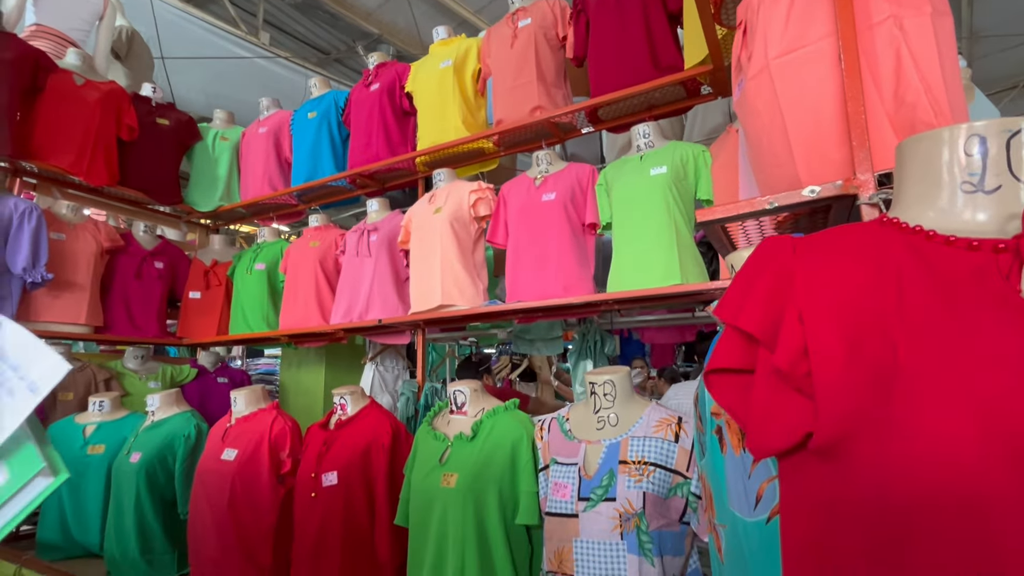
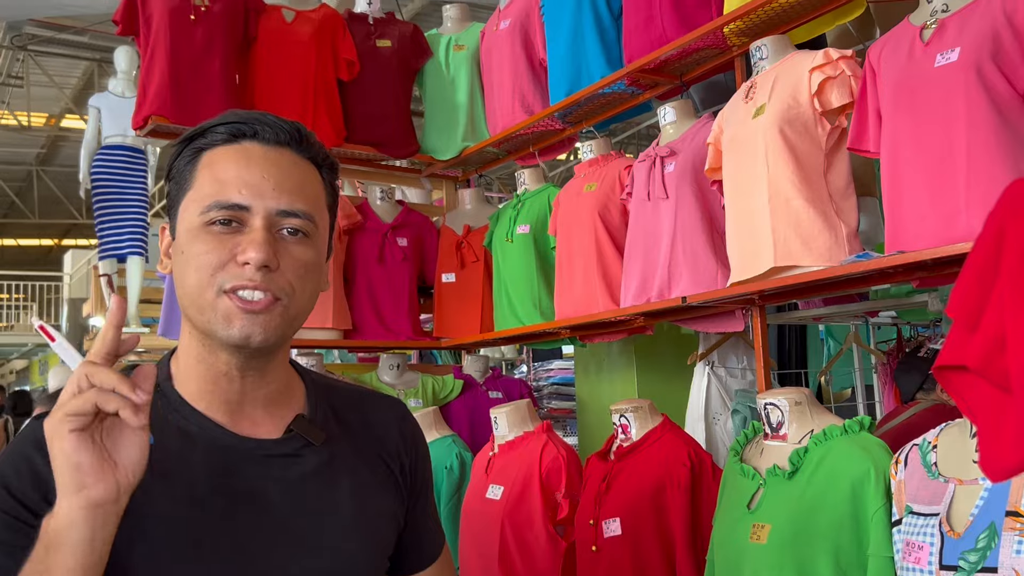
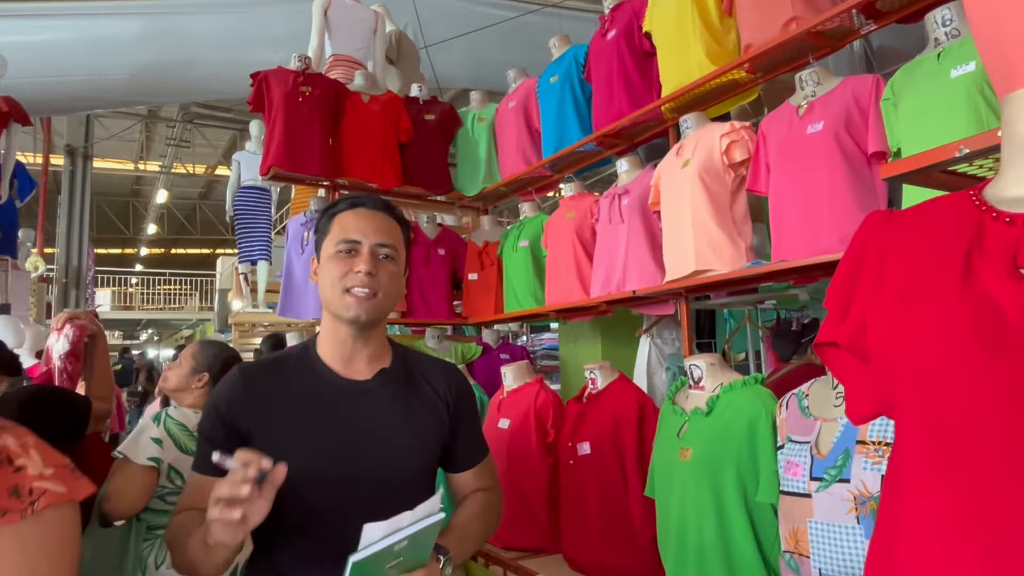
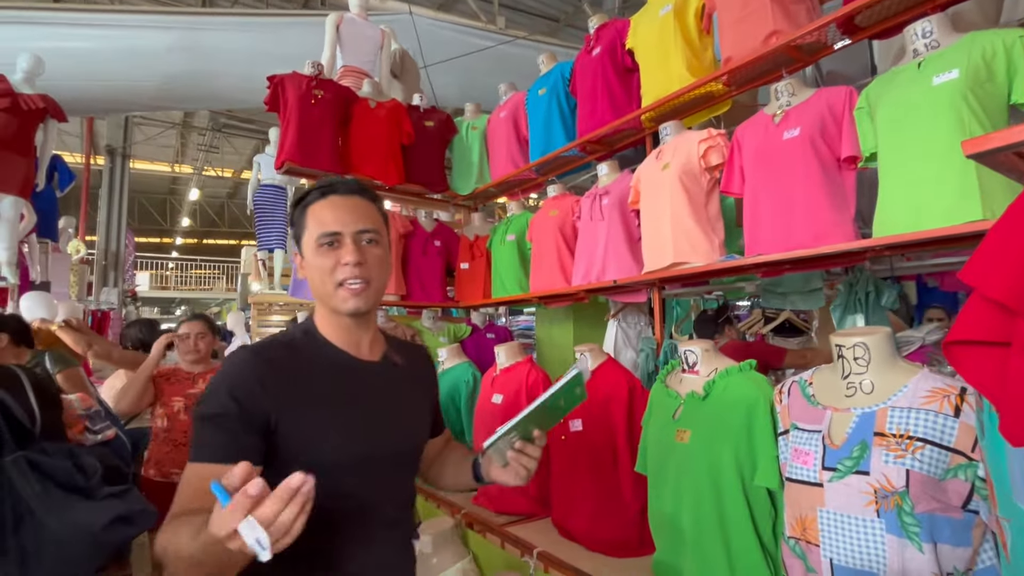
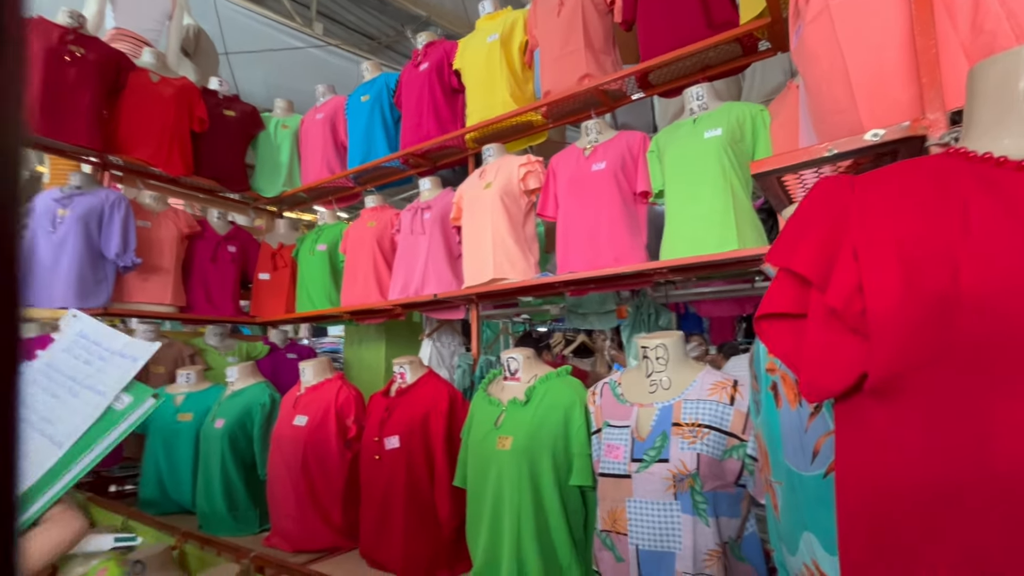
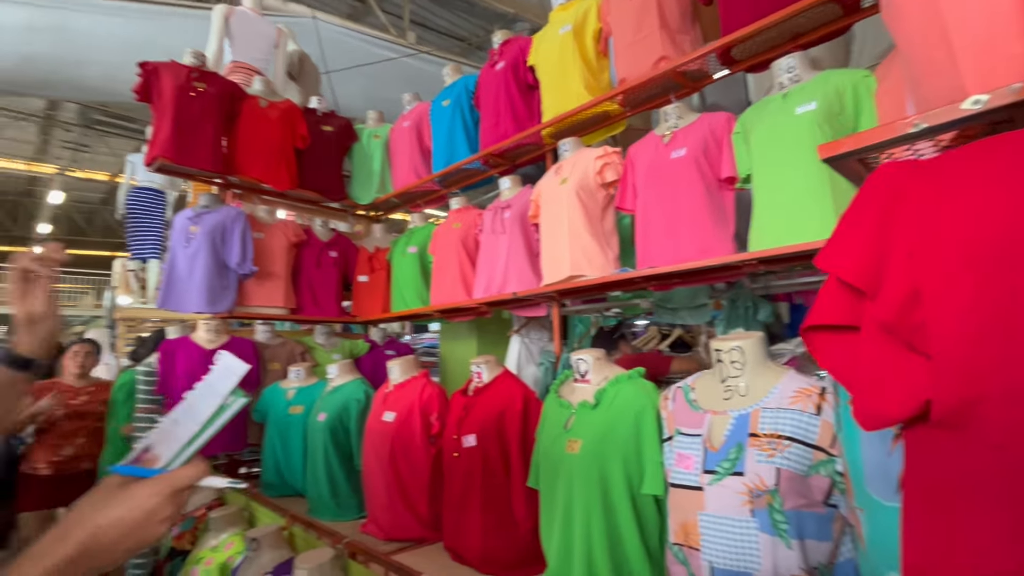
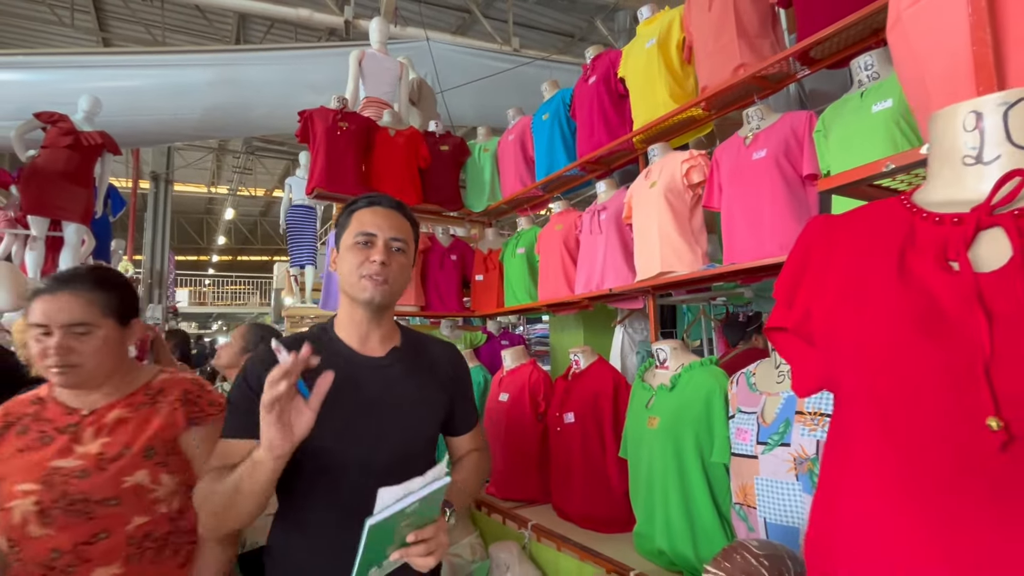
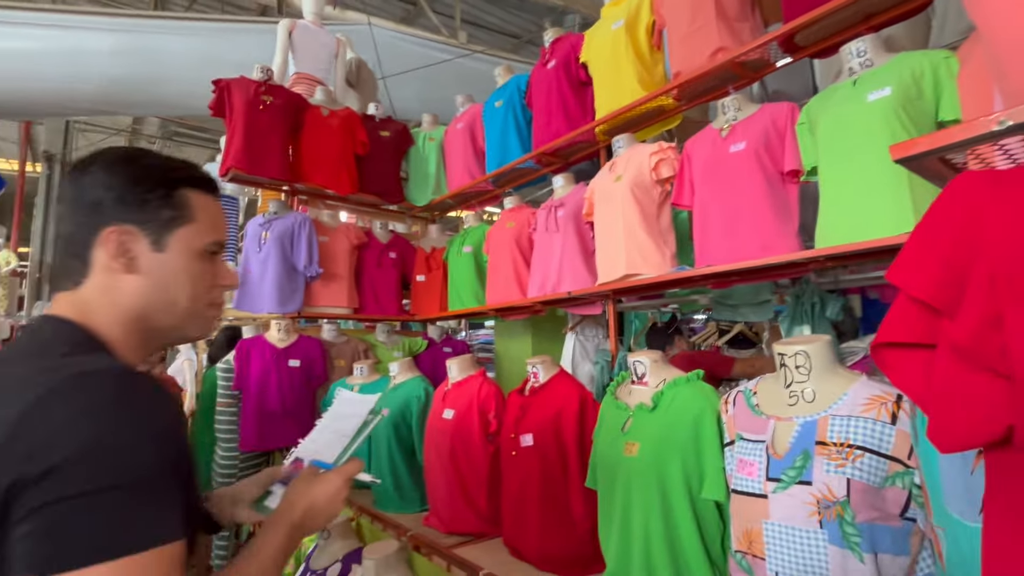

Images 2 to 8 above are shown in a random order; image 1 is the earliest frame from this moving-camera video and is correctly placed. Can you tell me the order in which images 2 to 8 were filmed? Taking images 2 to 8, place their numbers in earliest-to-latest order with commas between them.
5, 6, 8, 4, 7, 3, 2
